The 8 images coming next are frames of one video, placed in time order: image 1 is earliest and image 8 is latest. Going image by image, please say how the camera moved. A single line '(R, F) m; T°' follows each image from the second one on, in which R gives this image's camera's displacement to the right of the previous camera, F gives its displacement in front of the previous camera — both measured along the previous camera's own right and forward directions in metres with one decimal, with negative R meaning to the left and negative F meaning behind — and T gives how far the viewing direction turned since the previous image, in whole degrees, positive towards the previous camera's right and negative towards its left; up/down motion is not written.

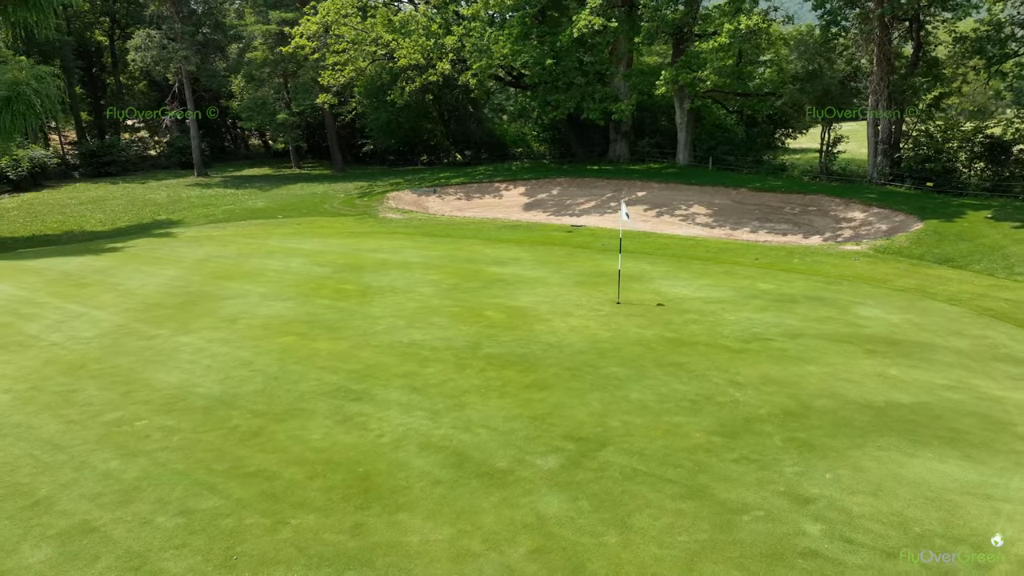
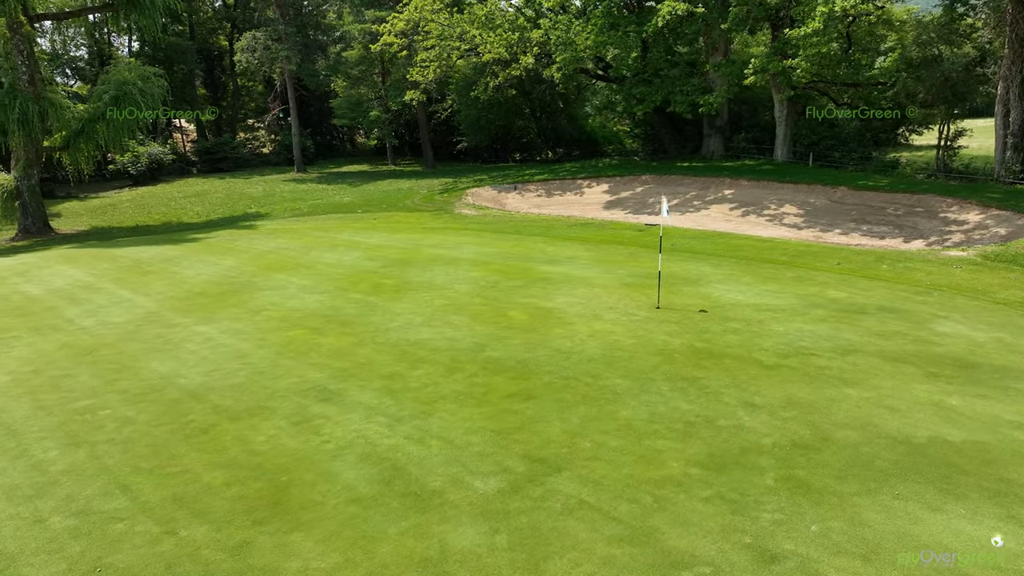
(+1.0, +0.7) m; -9°
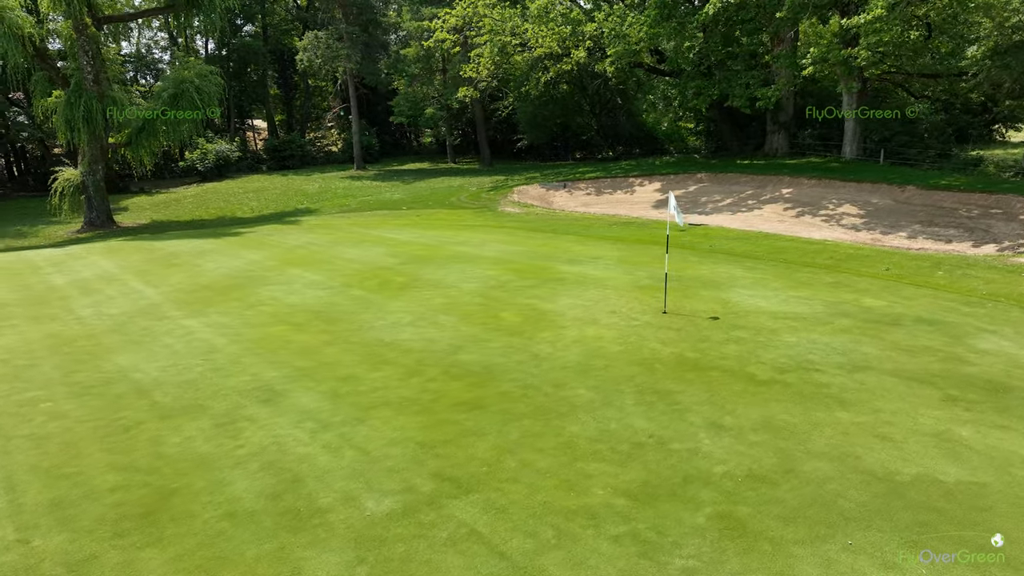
(+0.9, +0.5) m; -6°
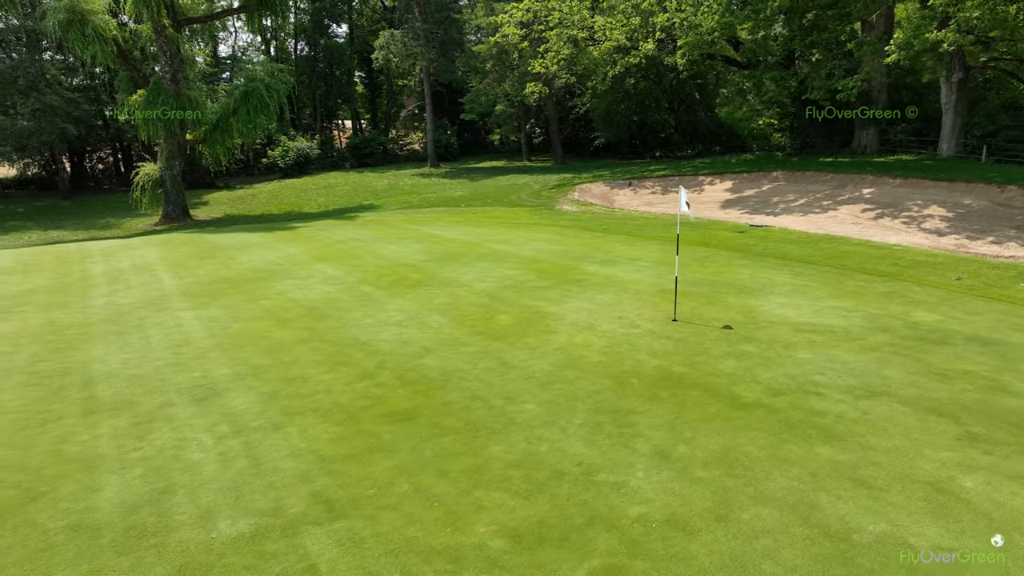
(+1.0, +0.6) m; -8°
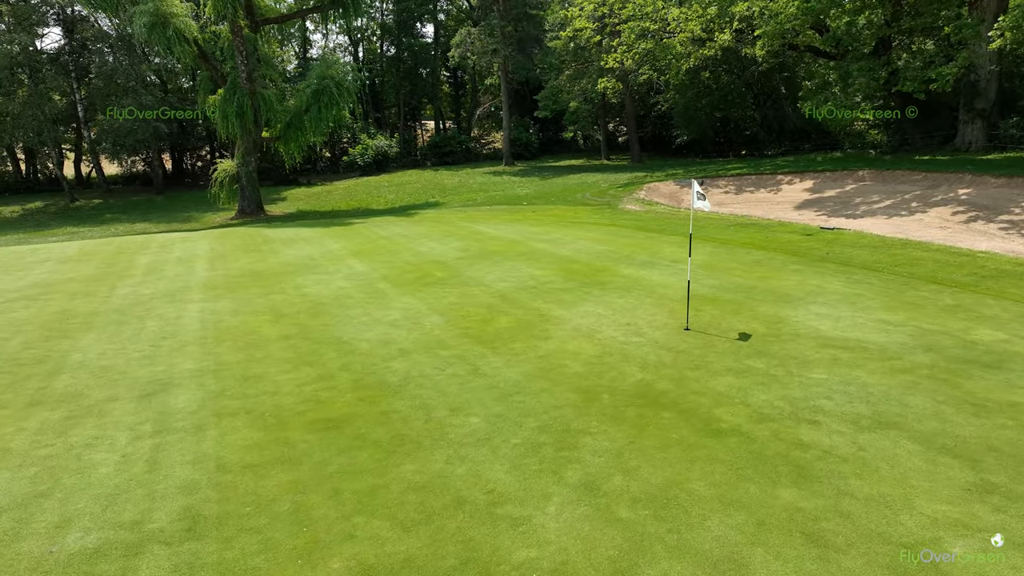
(+0.9, +0.6) m; -8°
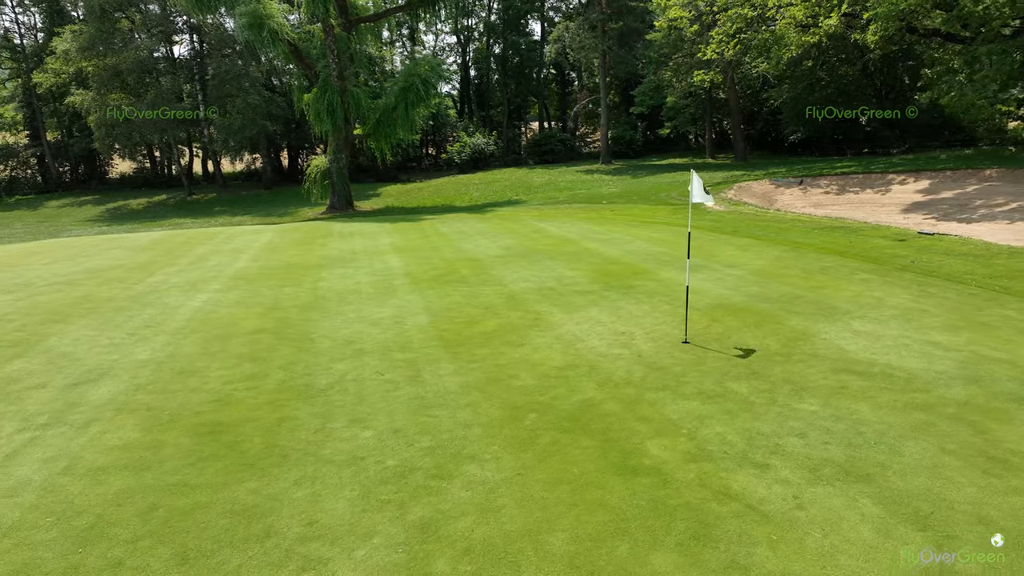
(+1.2, +0.7) m; -10°
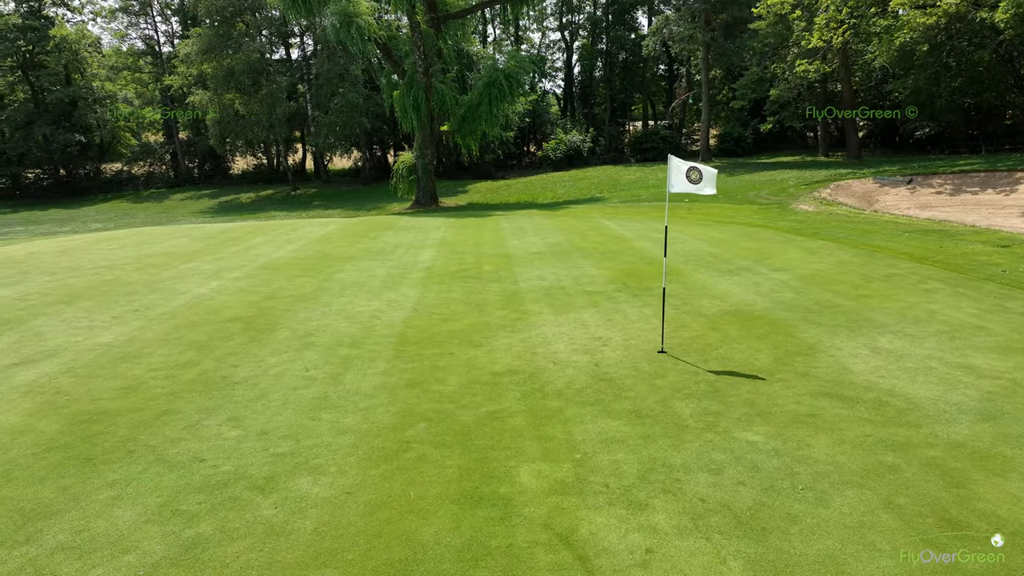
(+1.2, +0.6) m; -10°
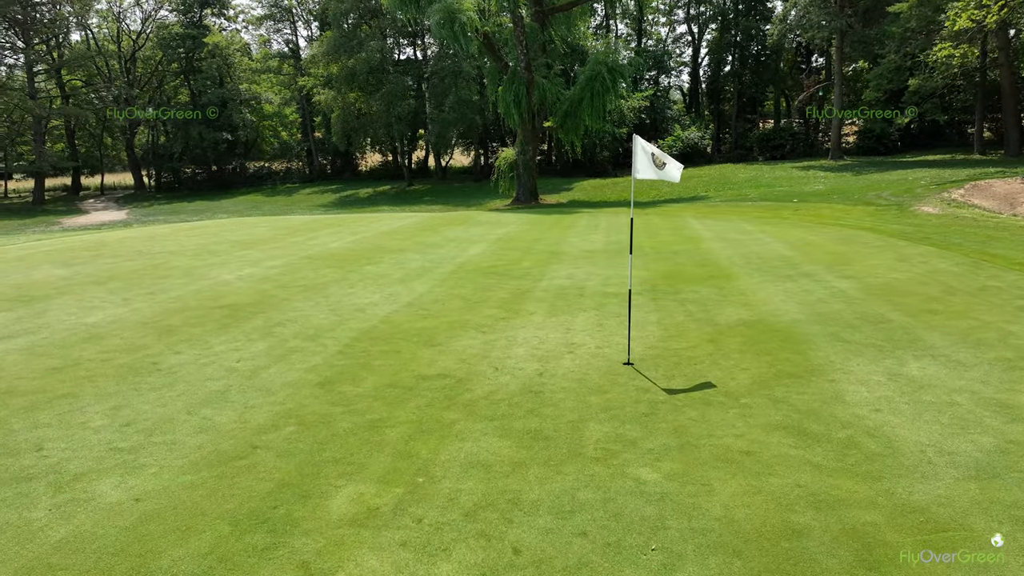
(+1.2, +0.6) m; -11°
